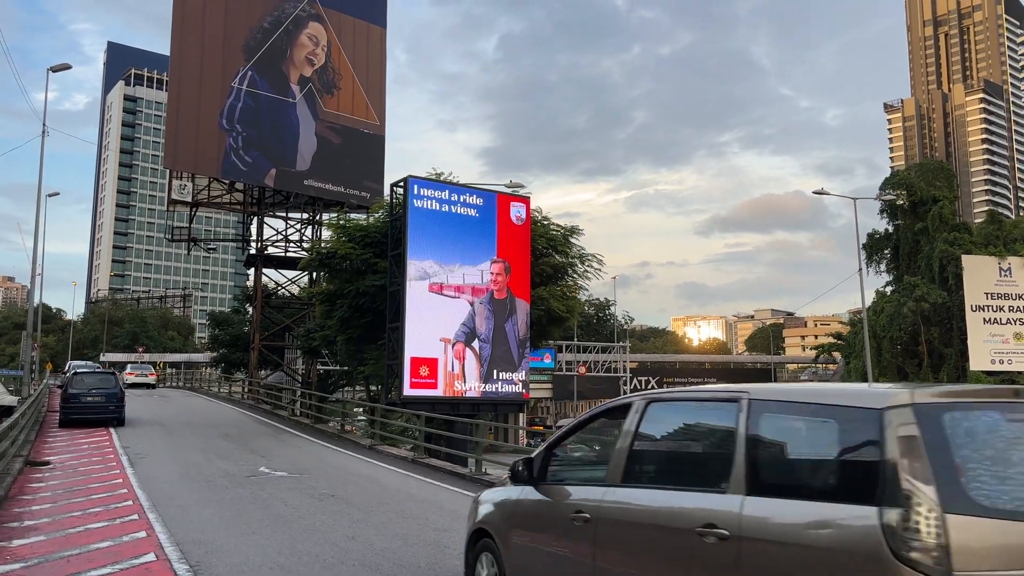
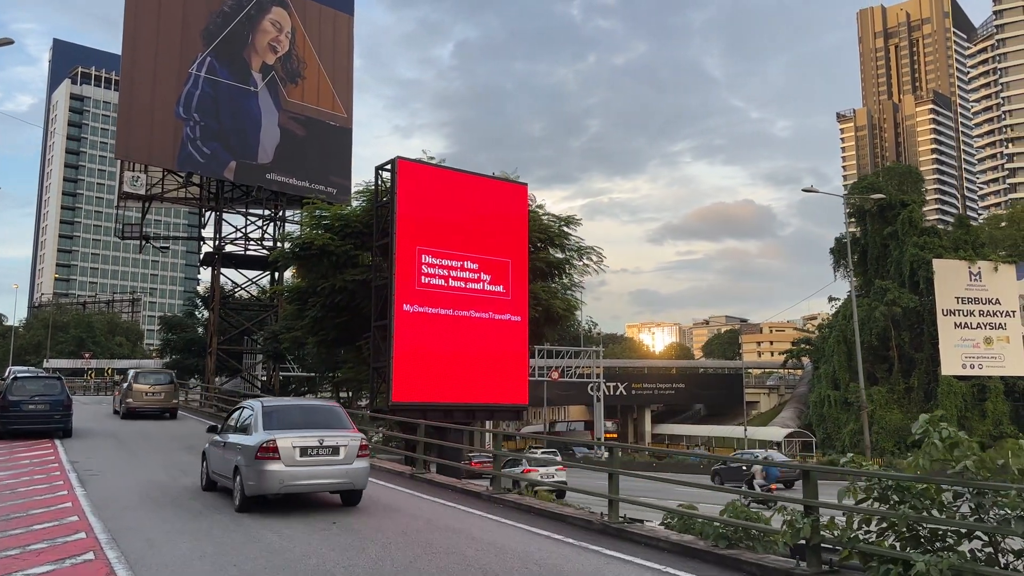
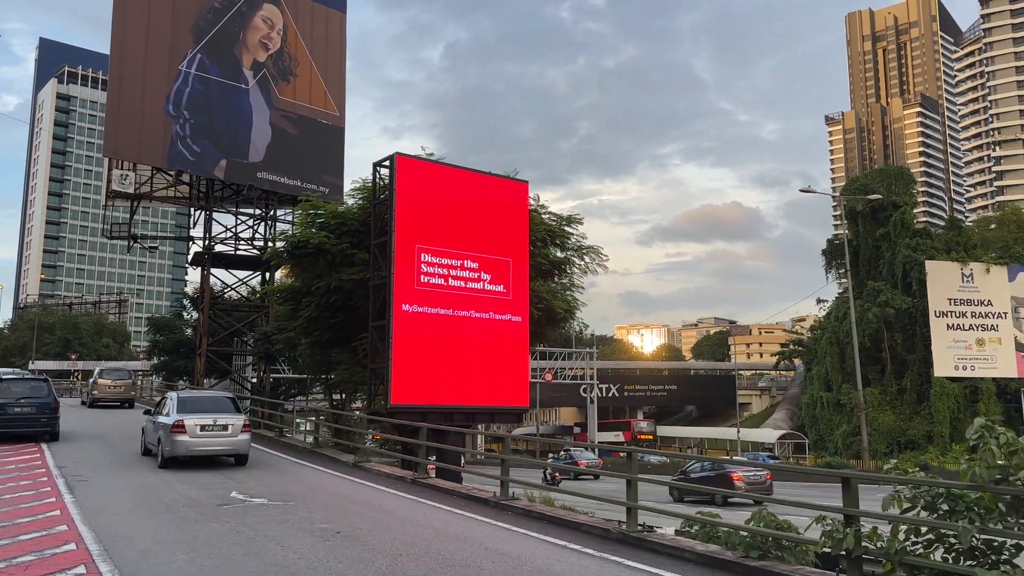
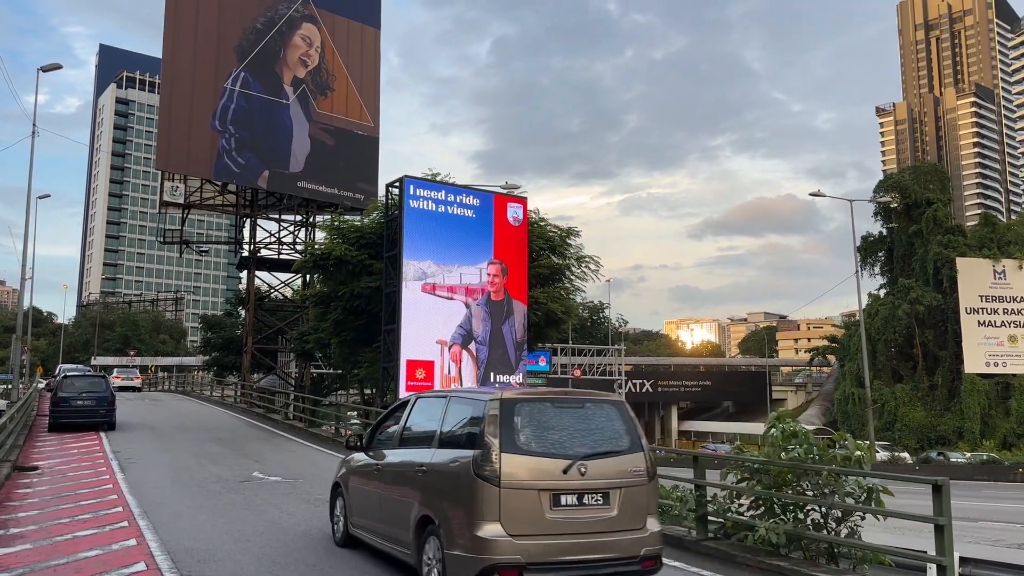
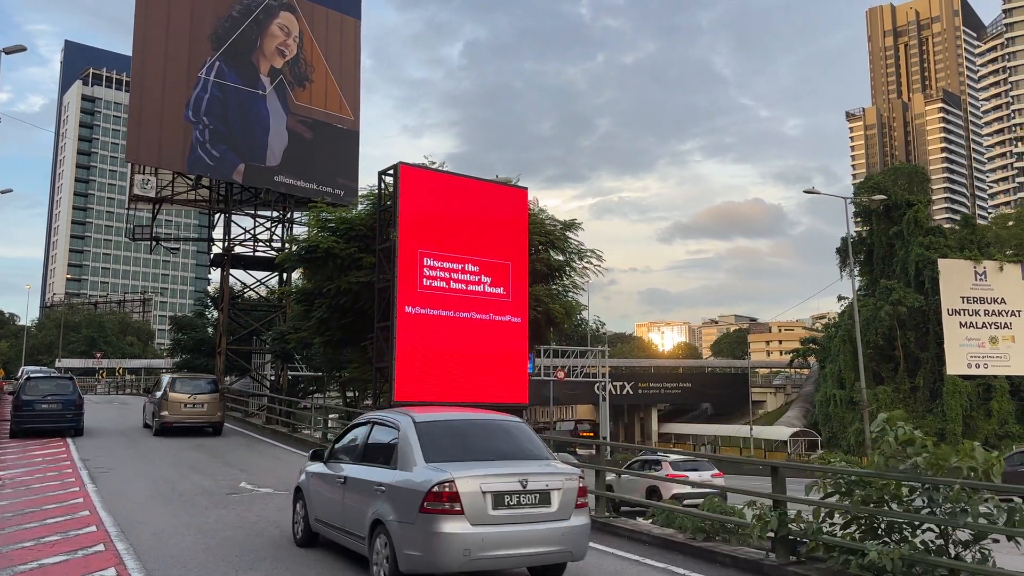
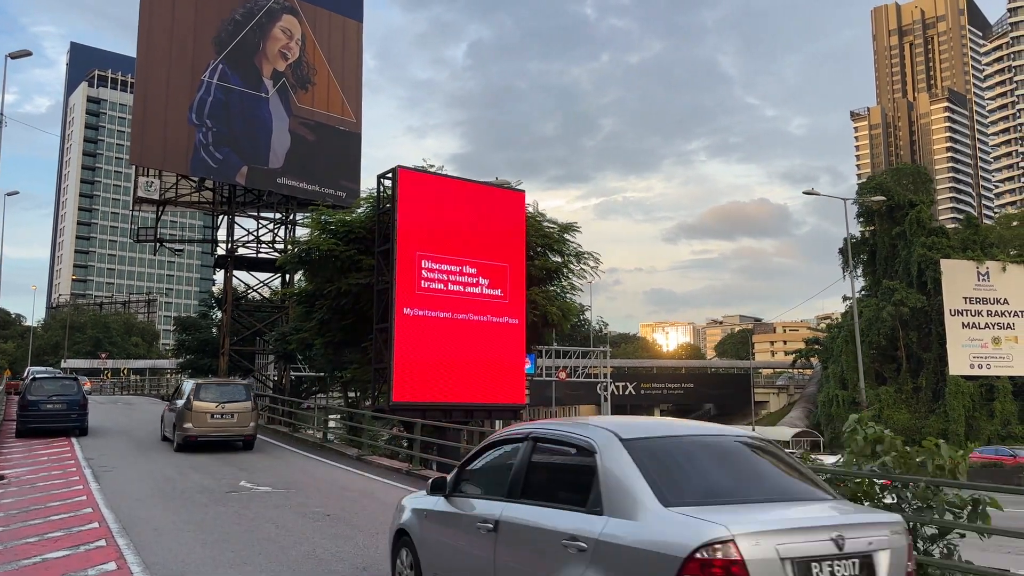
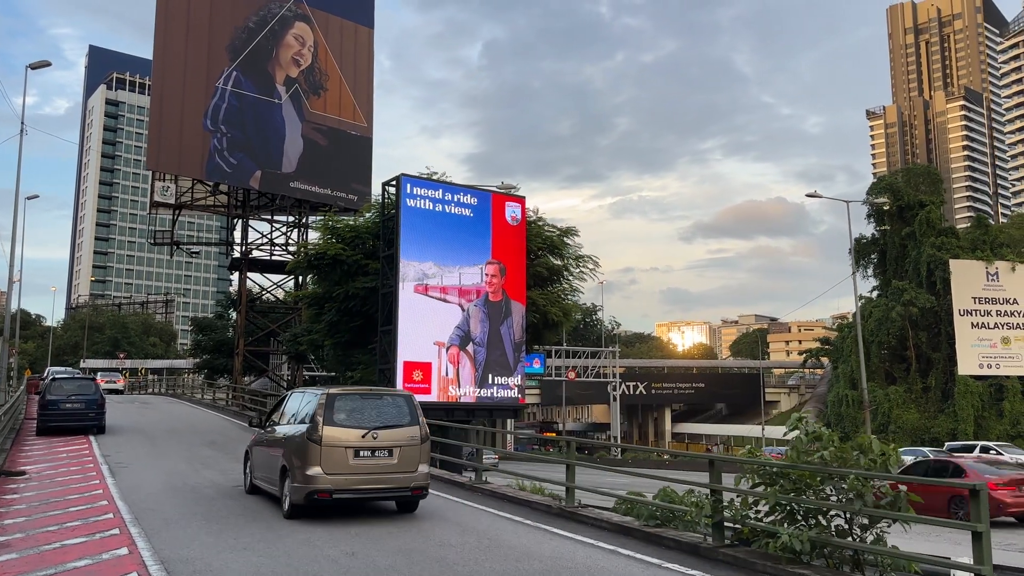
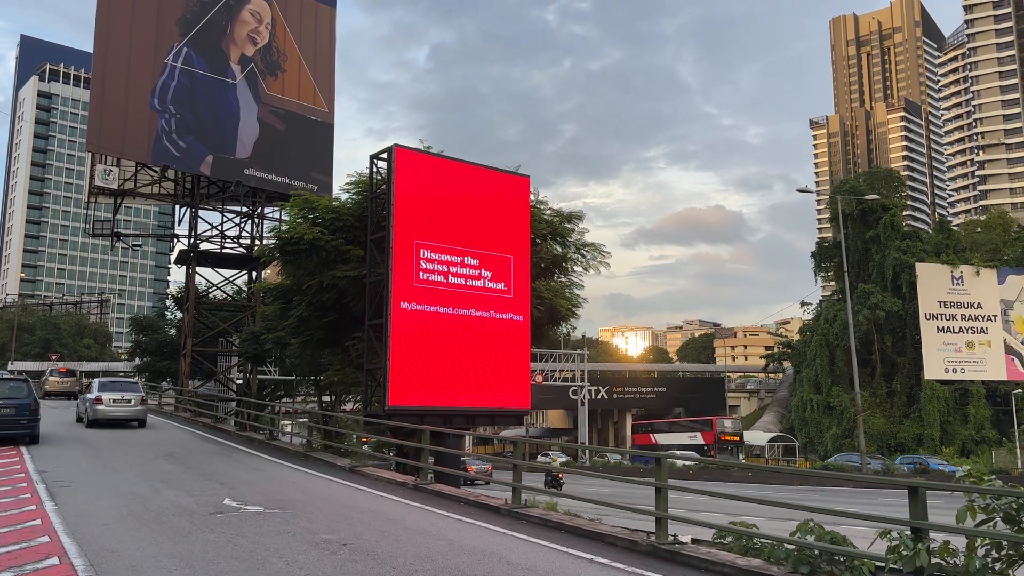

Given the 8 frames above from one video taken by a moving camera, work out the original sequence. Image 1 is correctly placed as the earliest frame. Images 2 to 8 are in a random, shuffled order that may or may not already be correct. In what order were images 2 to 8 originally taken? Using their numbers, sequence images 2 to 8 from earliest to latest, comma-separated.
4, 7, 6, 5, 2, 3, 8
